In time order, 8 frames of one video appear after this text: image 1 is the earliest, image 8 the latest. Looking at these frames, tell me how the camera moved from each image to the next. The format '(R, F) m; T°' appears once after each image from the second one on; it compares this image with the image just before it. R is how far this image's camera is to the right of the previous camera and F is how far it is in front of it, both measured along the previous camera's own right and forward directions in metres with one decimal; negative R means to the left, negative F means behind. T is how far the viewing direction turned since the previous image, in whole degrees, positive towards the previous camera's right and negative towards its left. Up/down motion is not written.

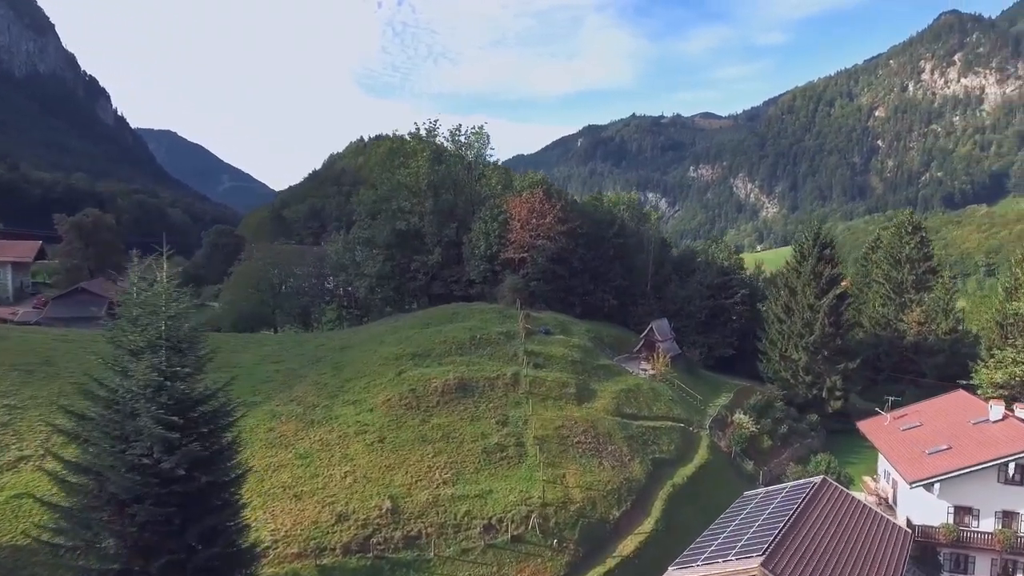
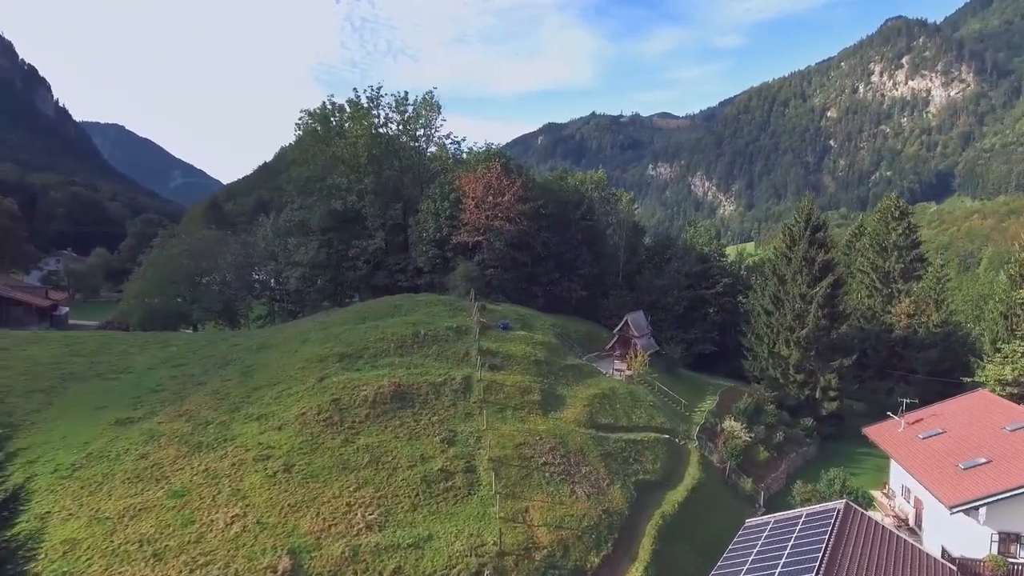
(+0.7, +10.0) m; +4°
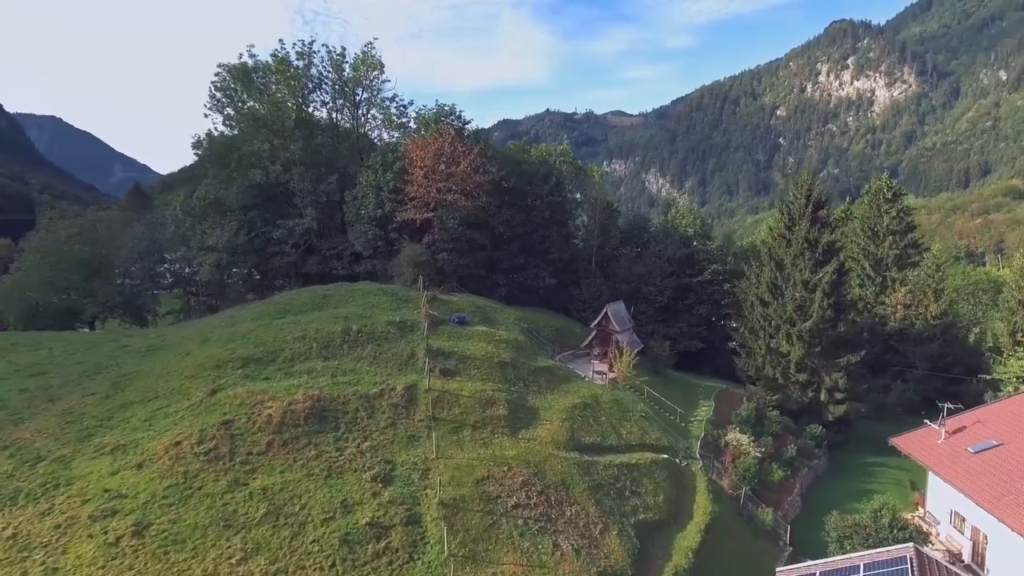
(-0.1, +10.3) m; +4°
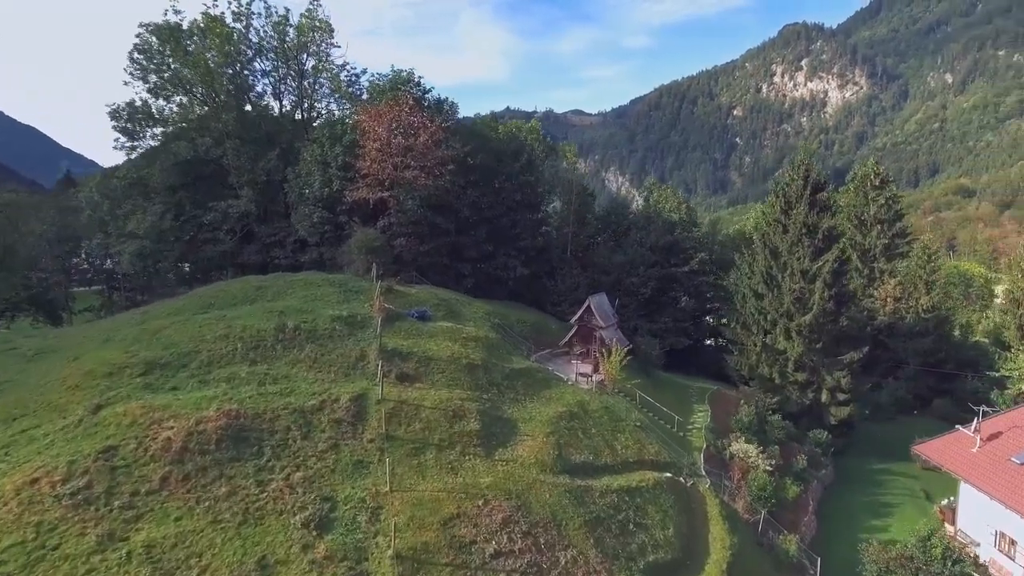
(-0.6, +6.6) m; +3°
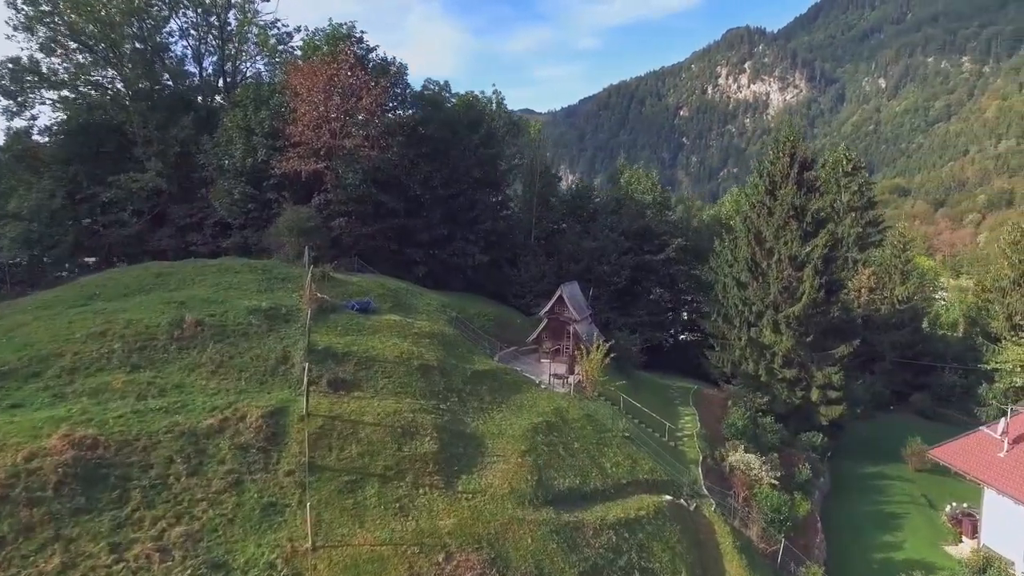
(-0.5, +6.2) m; +4°
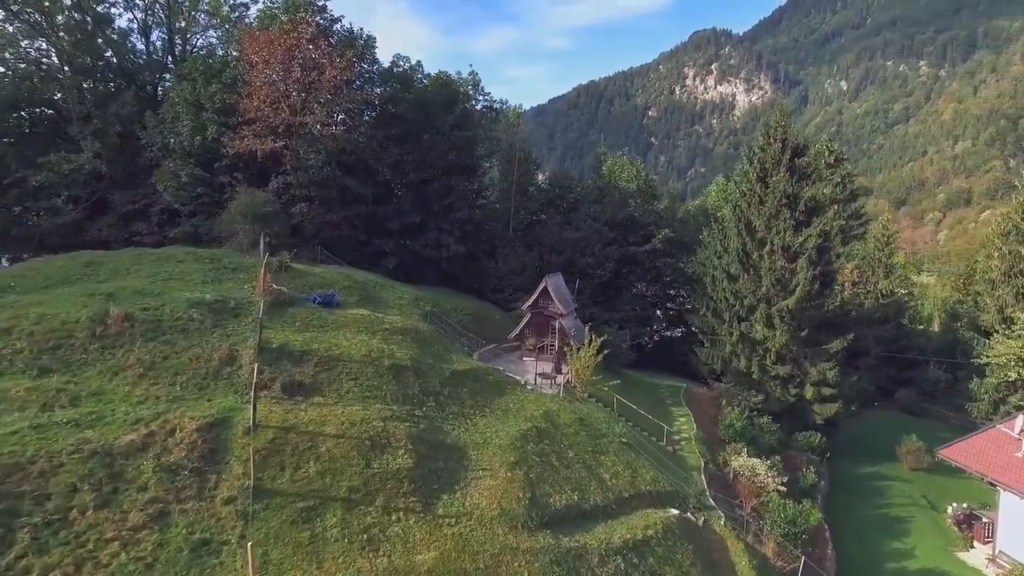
(-0.6, +3.3) m; +3°
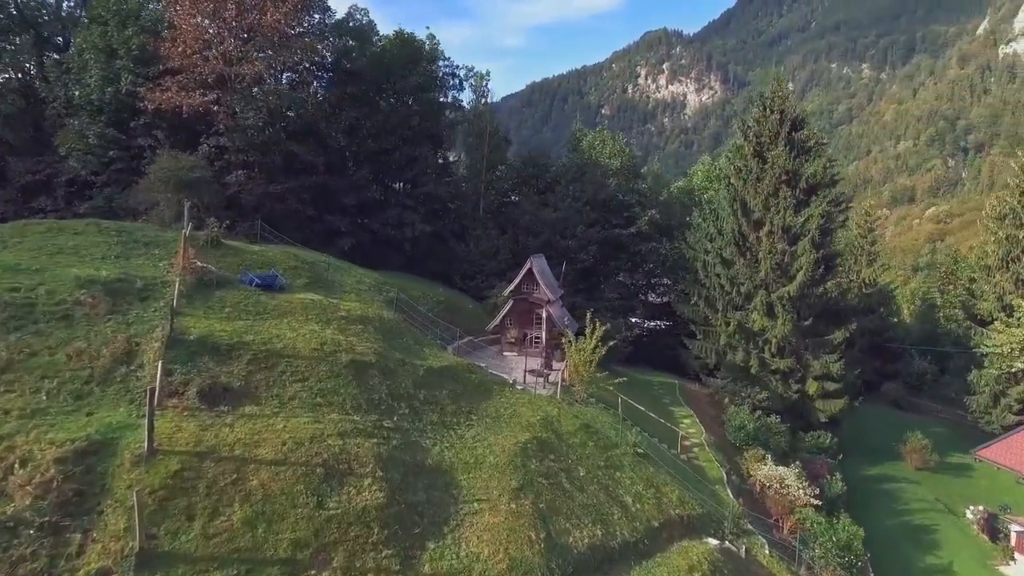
(-1.1, +5.1) m; +4°
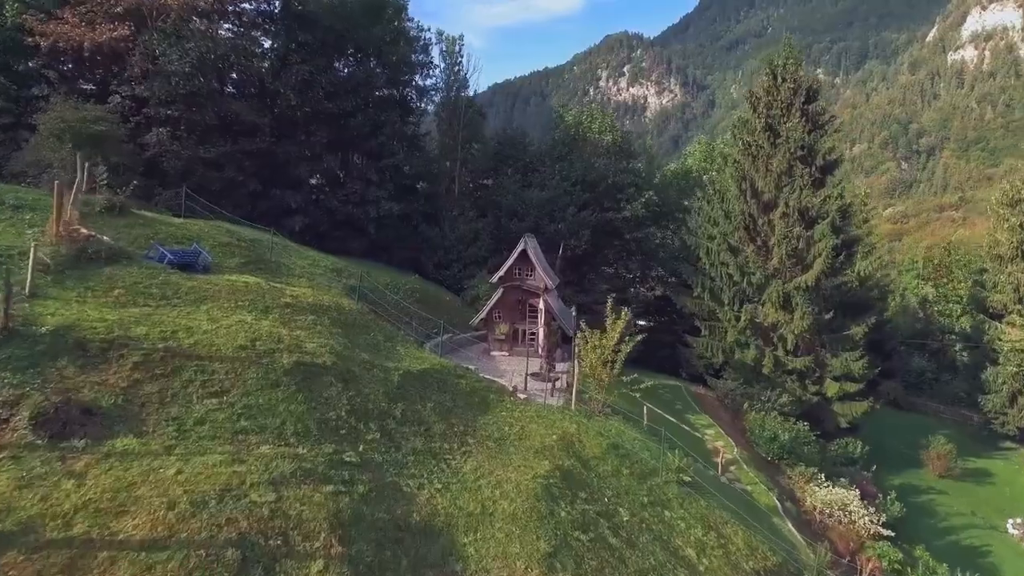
(-1.1, +5.3) m; +3°
